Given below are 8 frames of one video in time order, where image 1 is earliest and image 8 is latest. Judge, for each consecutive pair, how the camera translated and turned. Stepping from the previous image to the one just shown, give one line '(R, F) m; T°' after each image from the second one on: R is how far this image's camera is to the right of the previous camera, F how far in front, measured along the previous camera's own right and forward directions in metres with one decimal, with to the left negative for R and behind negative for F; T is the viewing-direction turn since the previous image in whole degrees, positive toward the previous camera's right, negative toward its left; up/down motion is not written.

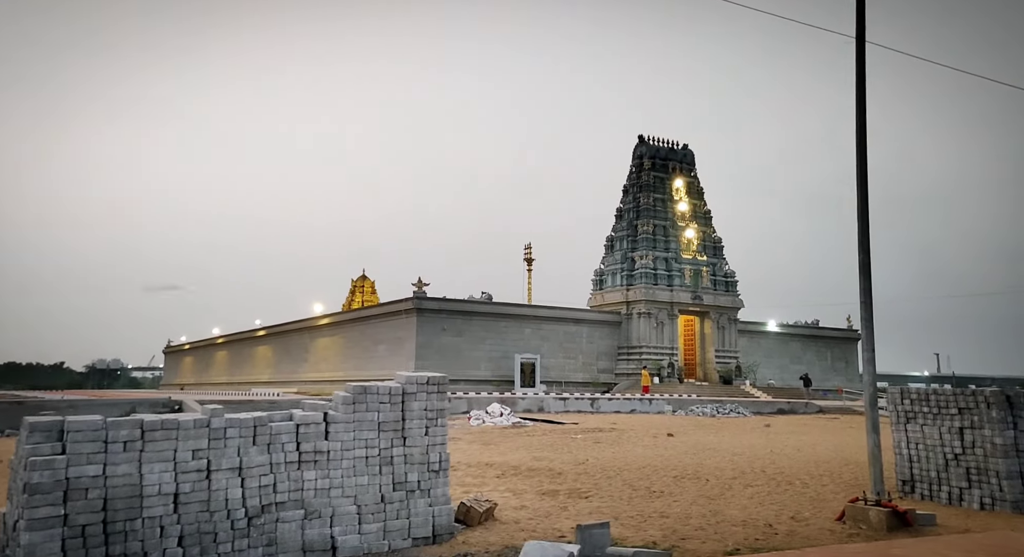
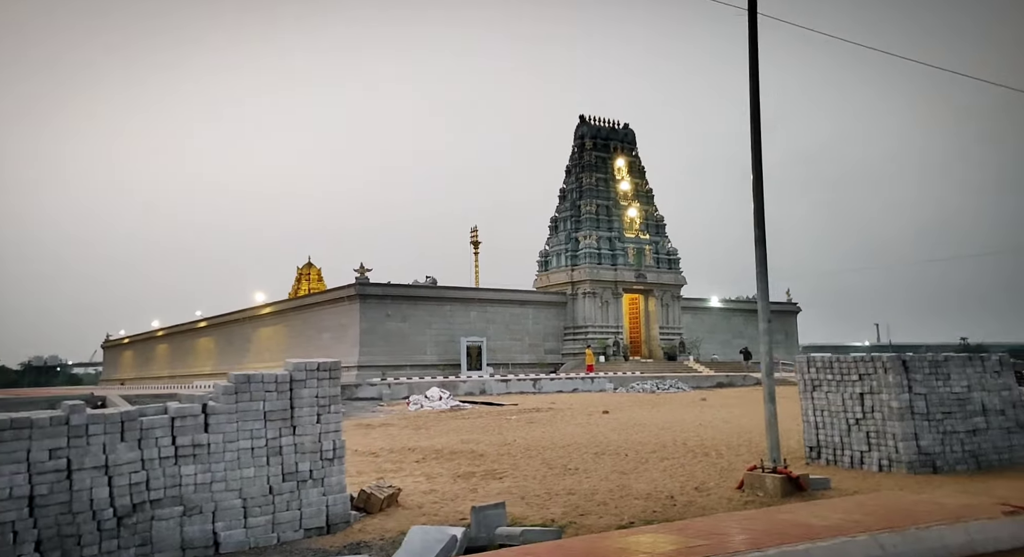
(+0.5, +0.1) m; +4°
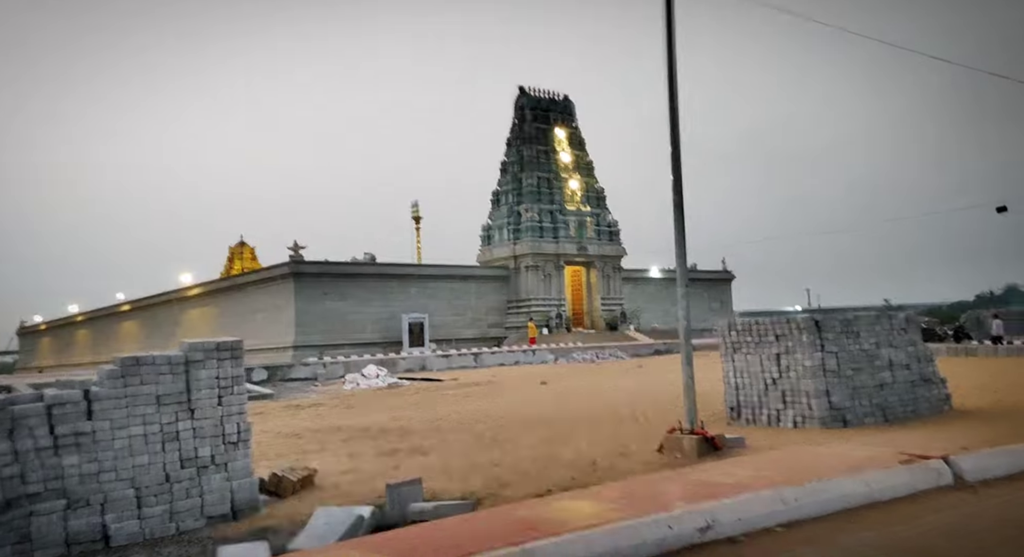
(+0.3, +0.1) m; +4°
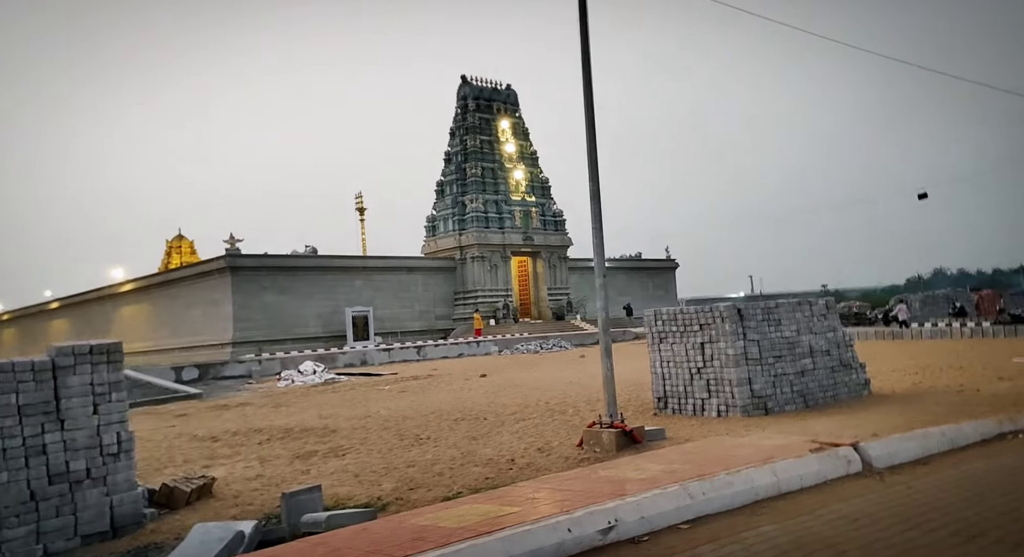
(+0.4, +0.3) m; +4°
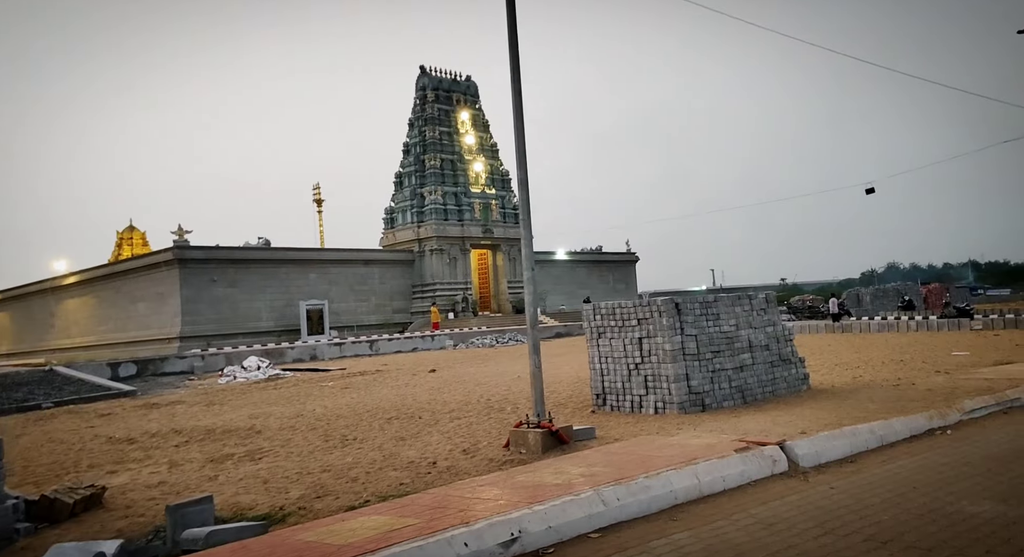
(+0.4, +0.4) m; +3°
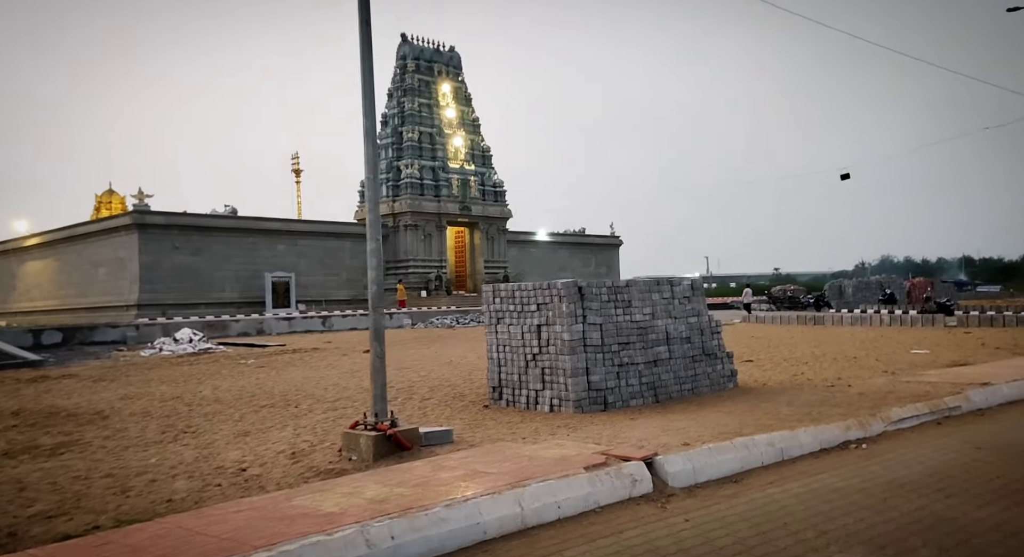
(+1.3, +1.3) m; +1°
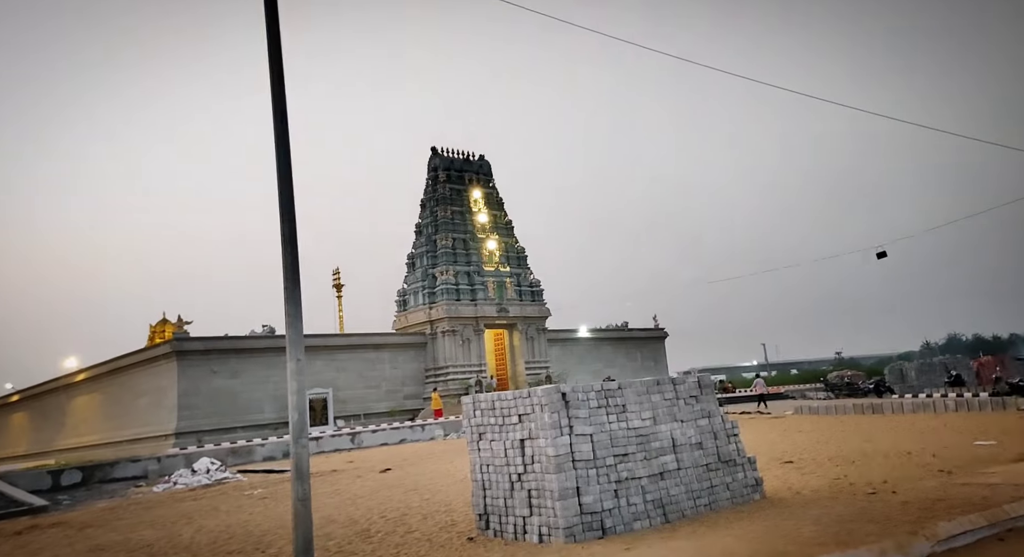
(+0.8, +0.9) m; -4°
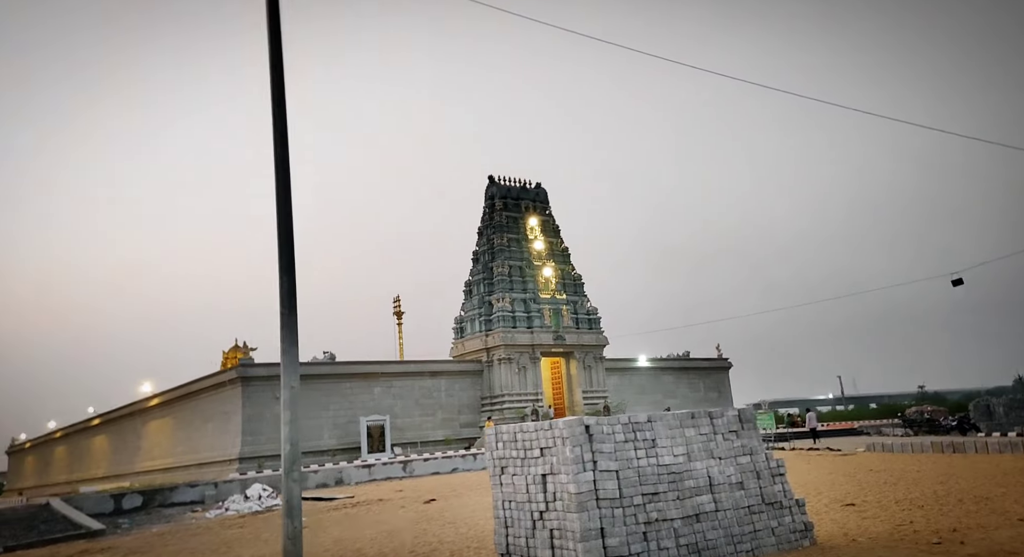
(+0.4, +0.4) m; -5°
